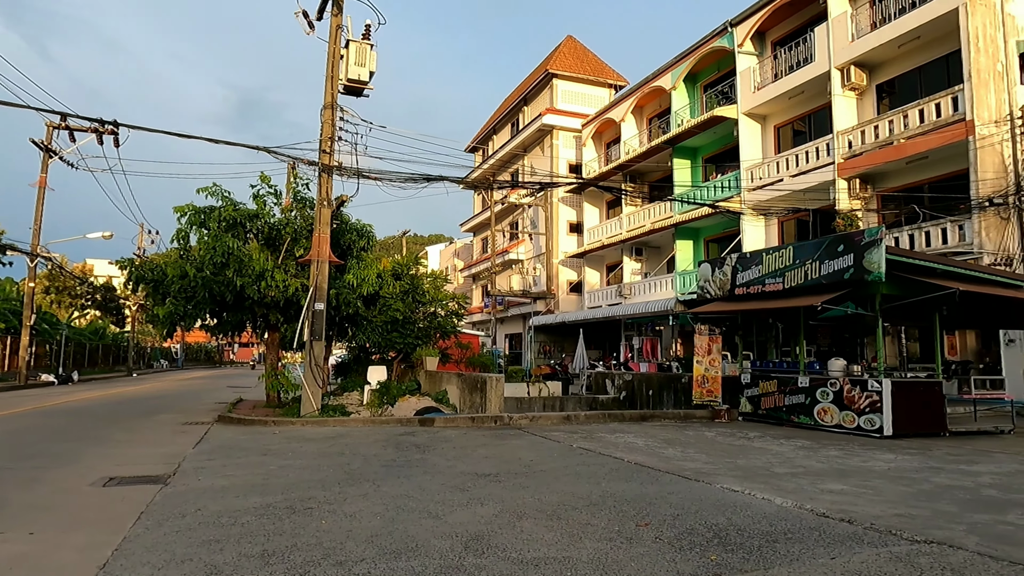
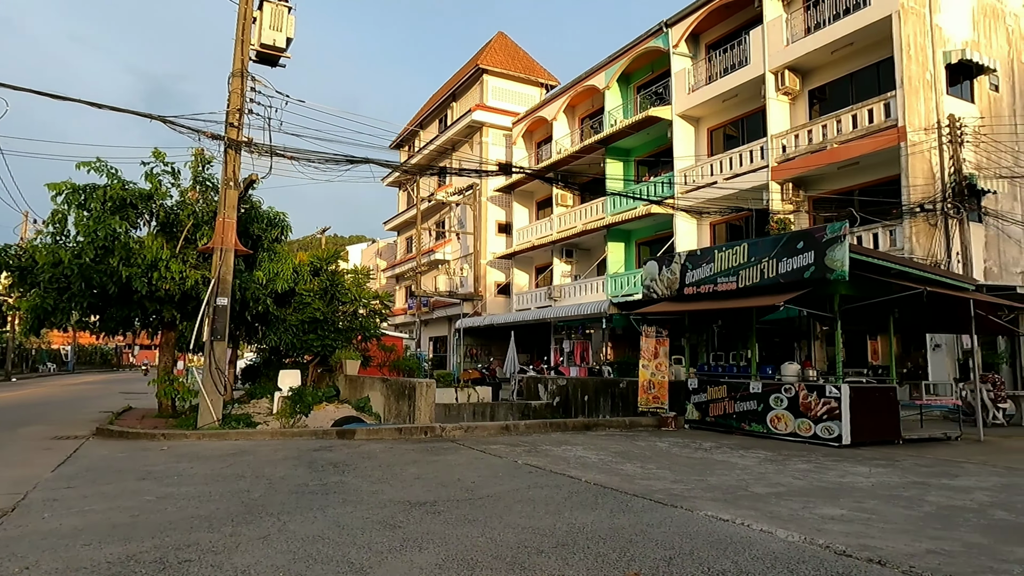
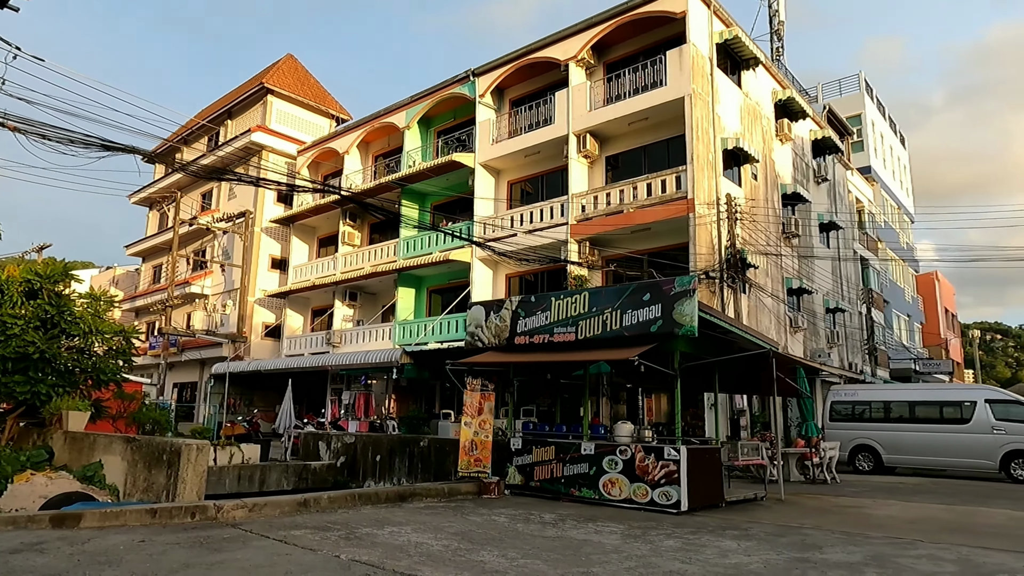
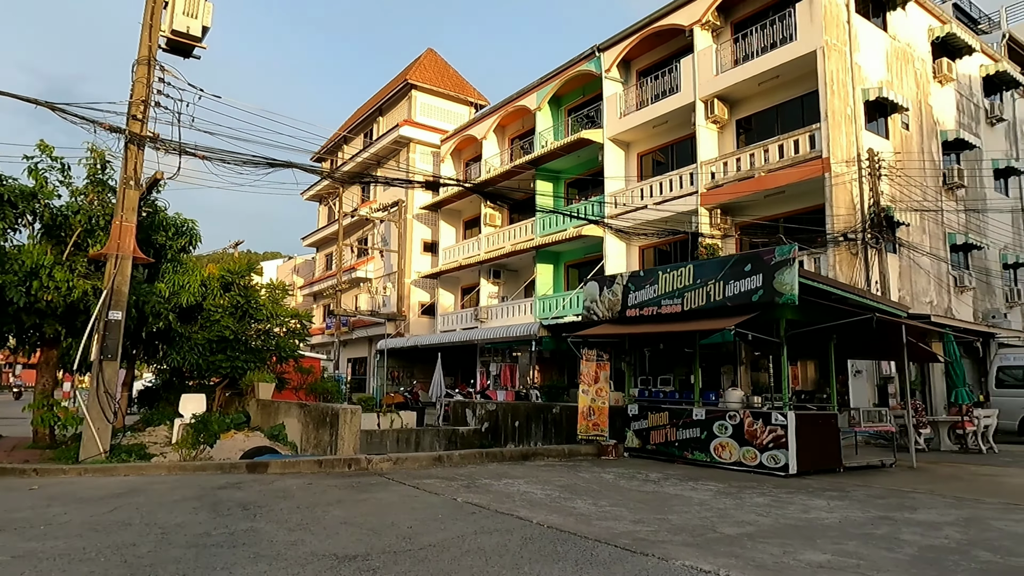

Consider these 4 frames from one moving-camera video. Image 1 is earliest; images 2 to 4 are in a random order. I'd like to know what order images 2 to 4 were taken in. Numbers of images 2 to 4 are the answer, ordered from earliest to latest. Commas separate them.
2, 4, 3
